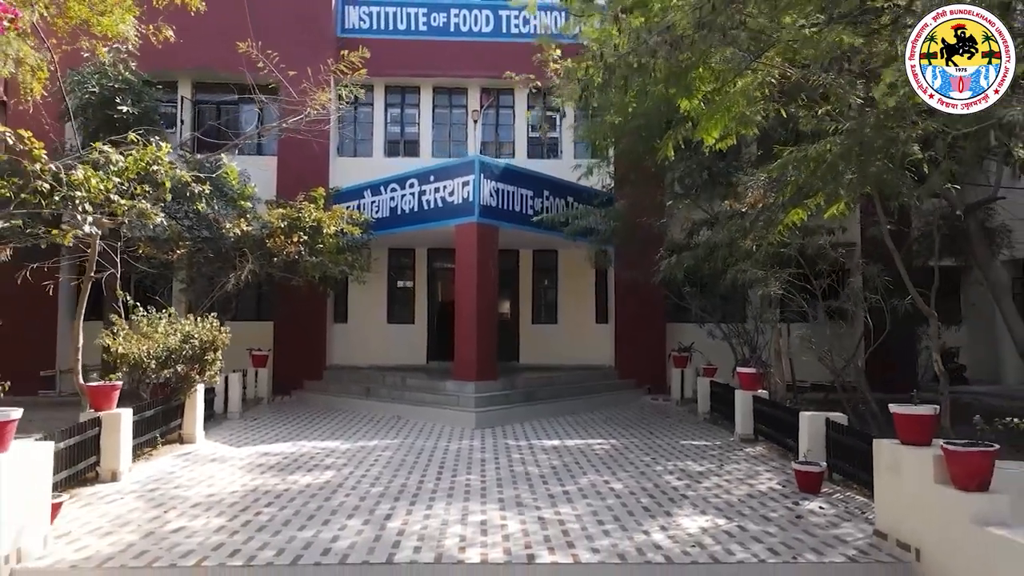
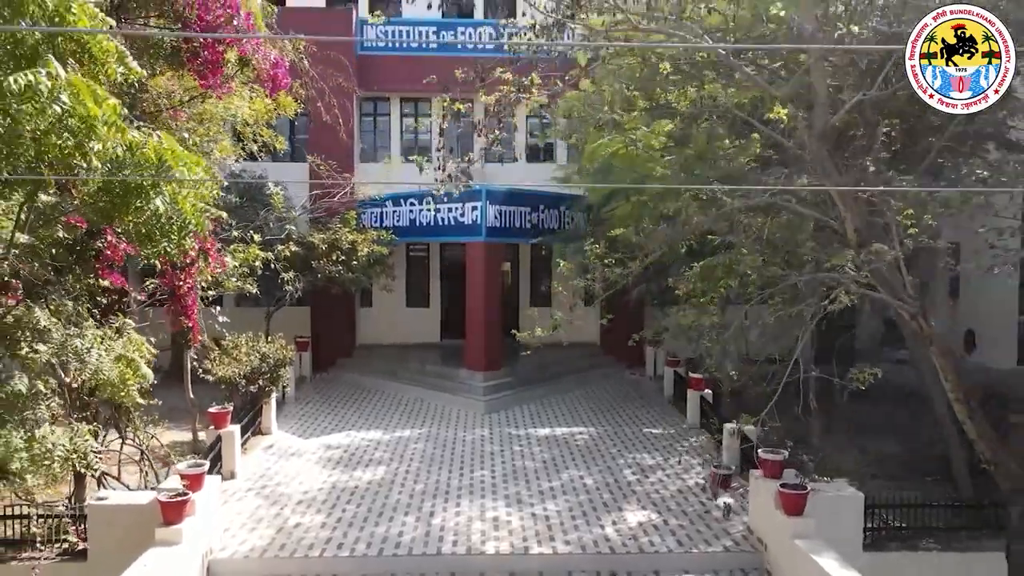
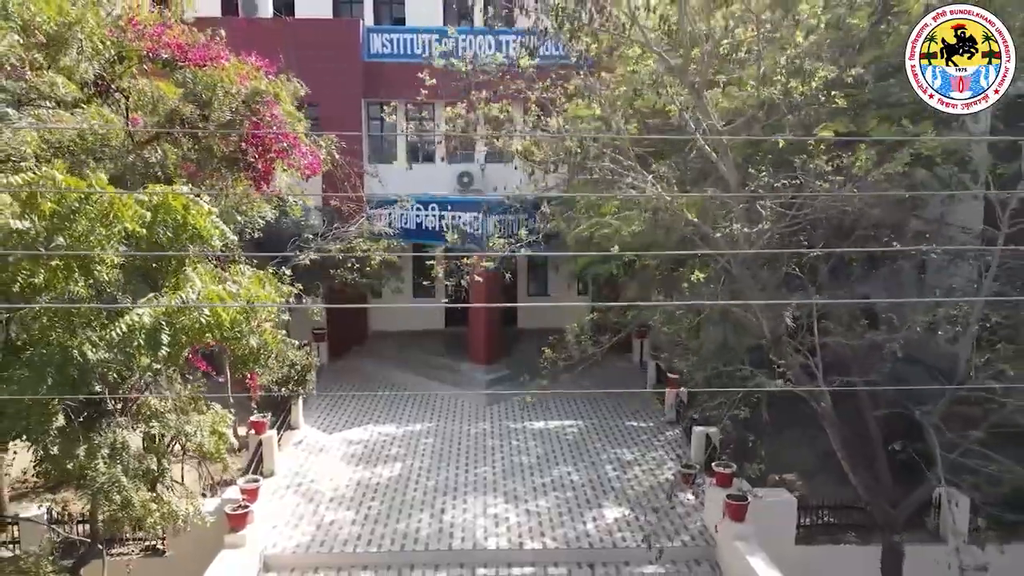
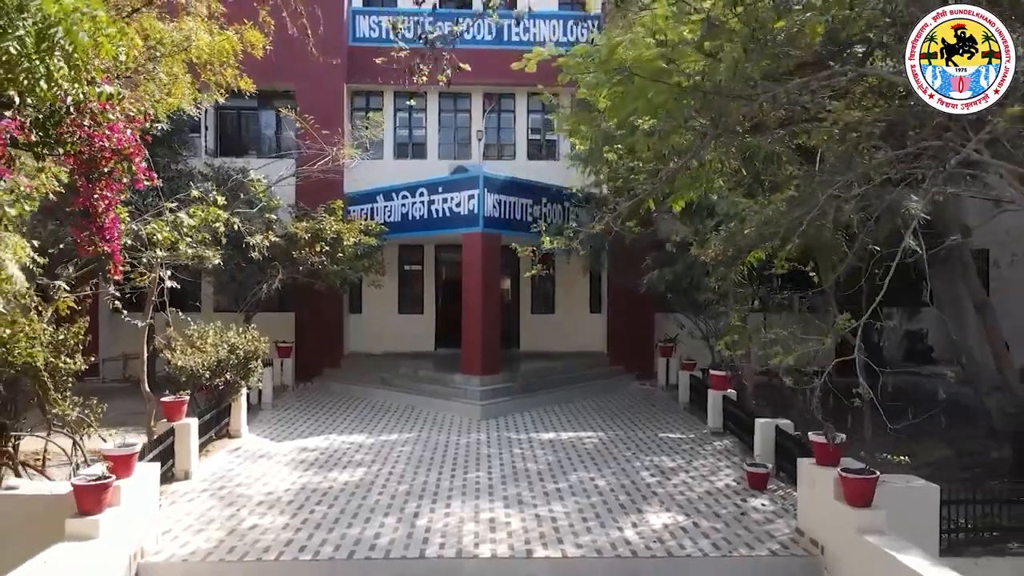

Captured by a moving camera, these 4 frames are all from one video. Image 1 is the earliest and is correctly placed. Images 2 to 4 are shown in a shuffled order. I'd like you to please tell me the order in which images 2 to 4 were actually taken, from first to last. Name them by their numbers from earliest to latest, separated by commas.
4, 2, 3
